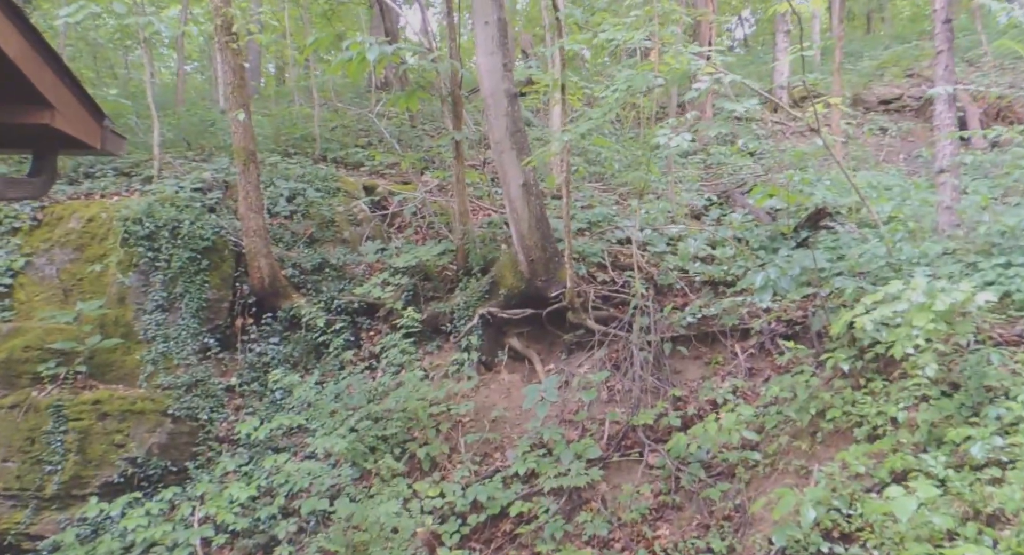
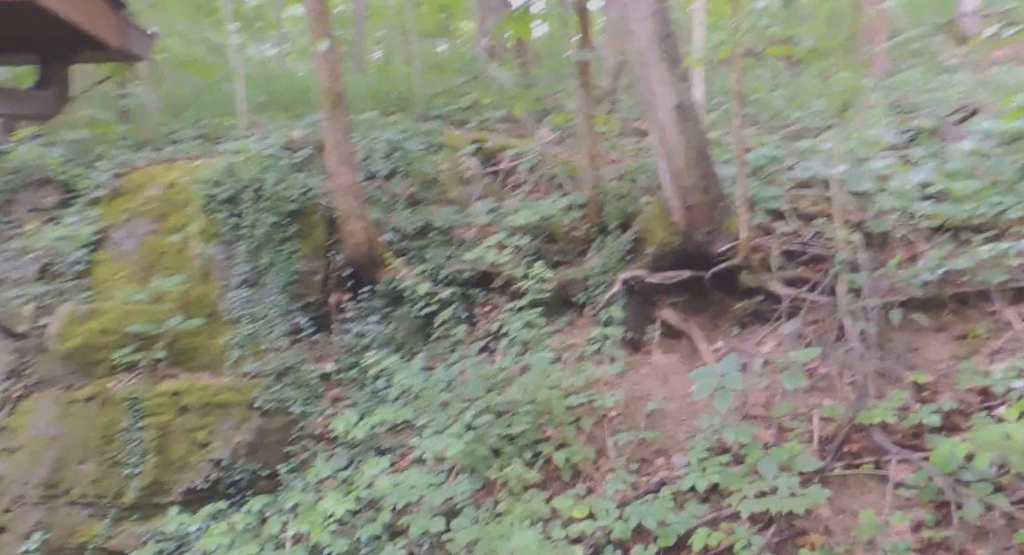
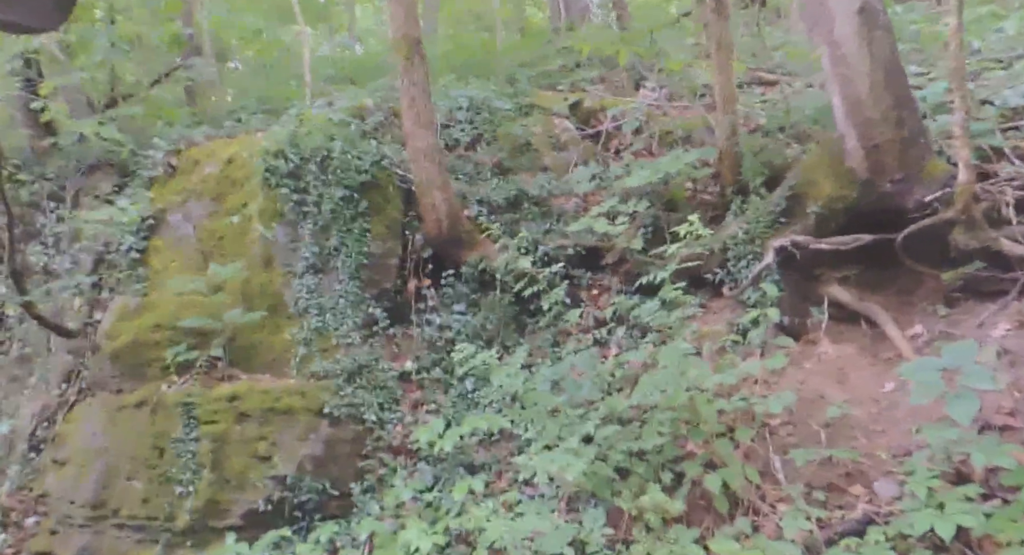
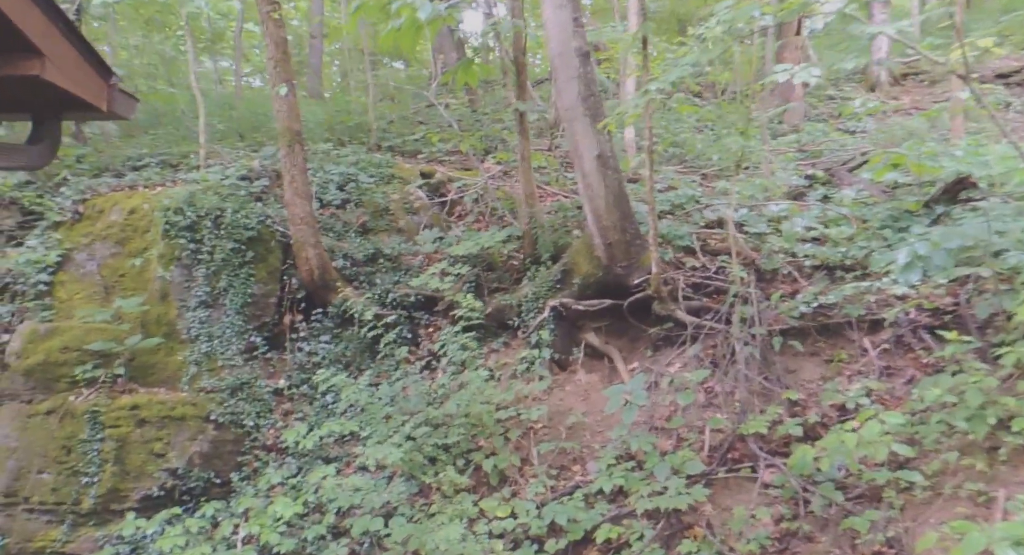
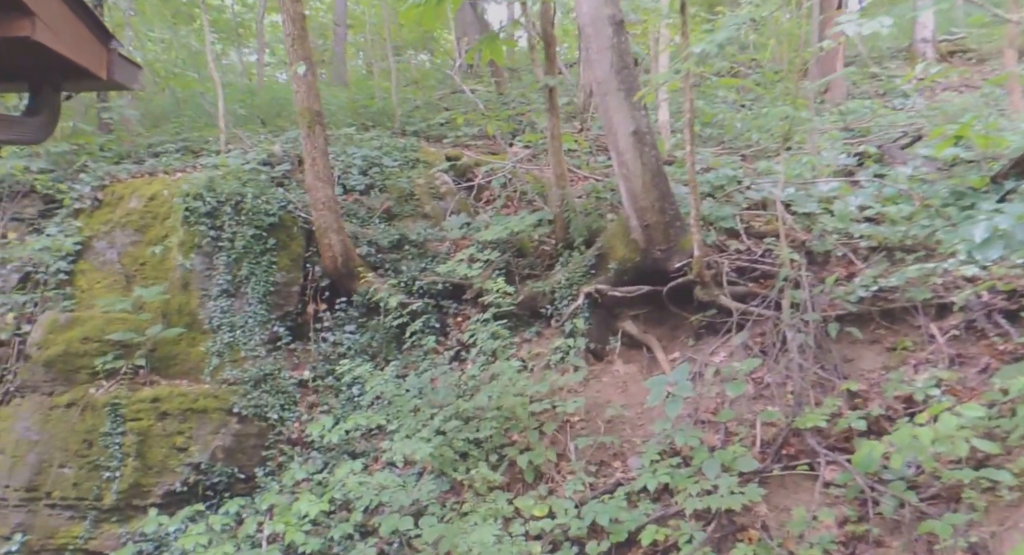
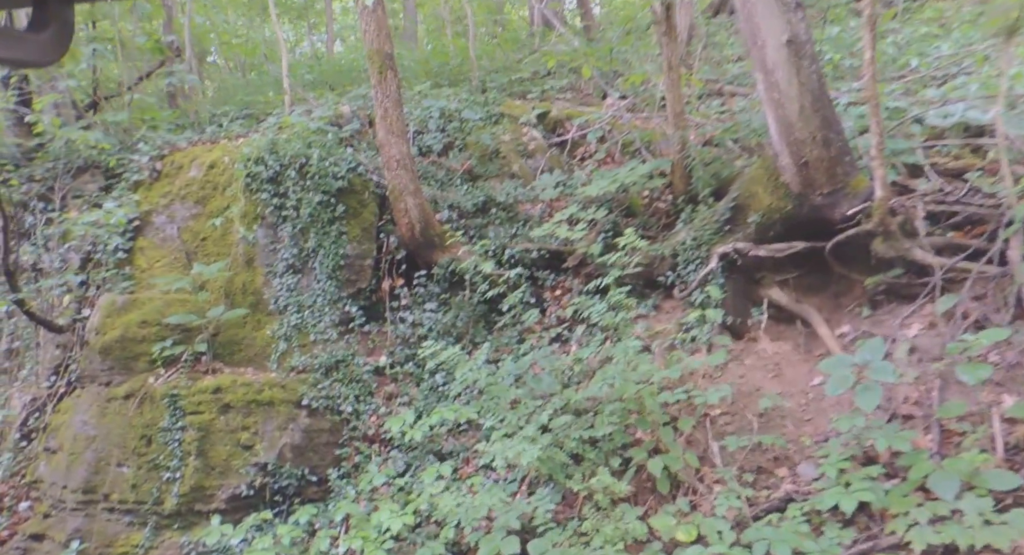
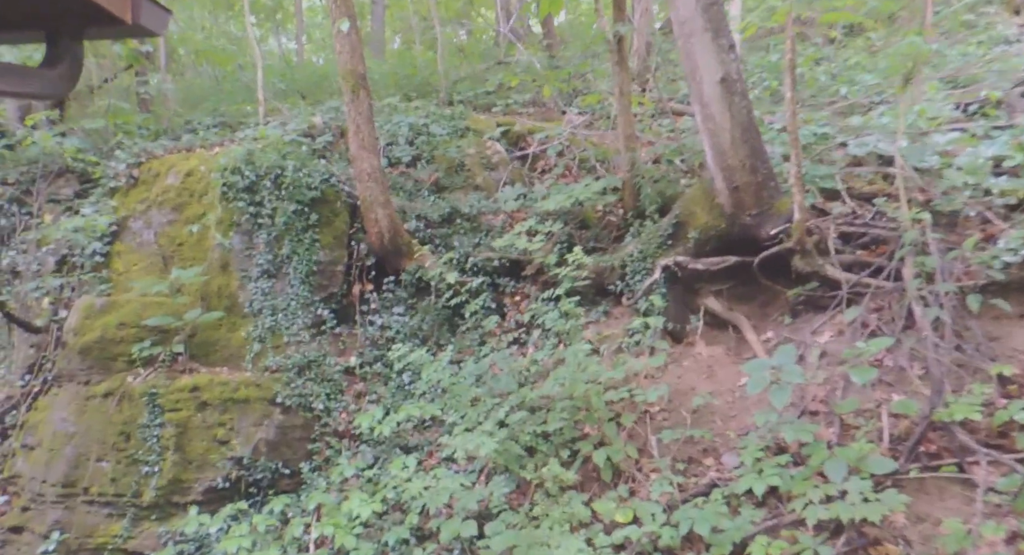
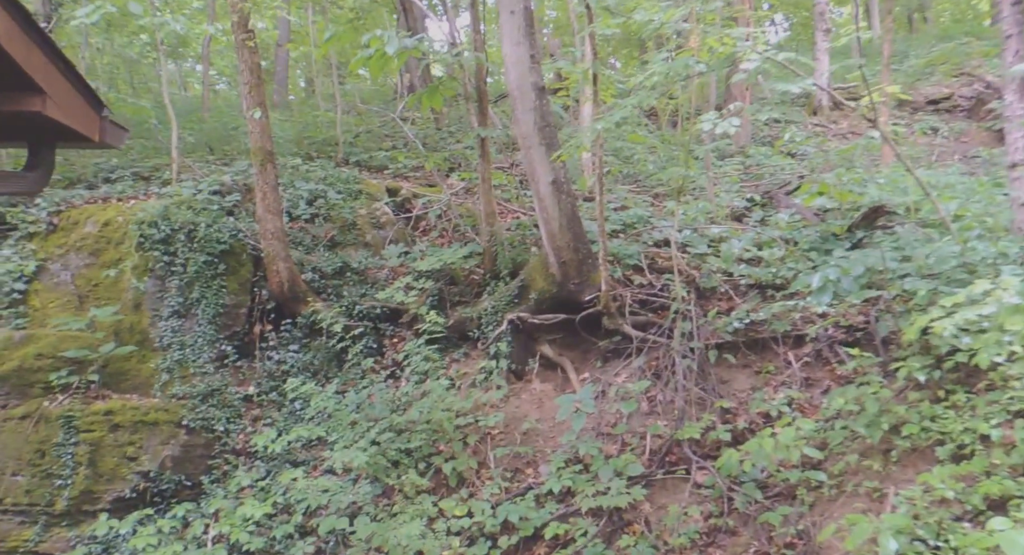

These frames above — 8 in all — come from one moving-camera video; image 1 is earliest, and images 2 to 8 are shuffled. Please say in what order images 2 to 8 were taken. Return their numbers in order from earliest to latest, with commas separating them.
8, 4, 5, 2, 7, 6, 3
